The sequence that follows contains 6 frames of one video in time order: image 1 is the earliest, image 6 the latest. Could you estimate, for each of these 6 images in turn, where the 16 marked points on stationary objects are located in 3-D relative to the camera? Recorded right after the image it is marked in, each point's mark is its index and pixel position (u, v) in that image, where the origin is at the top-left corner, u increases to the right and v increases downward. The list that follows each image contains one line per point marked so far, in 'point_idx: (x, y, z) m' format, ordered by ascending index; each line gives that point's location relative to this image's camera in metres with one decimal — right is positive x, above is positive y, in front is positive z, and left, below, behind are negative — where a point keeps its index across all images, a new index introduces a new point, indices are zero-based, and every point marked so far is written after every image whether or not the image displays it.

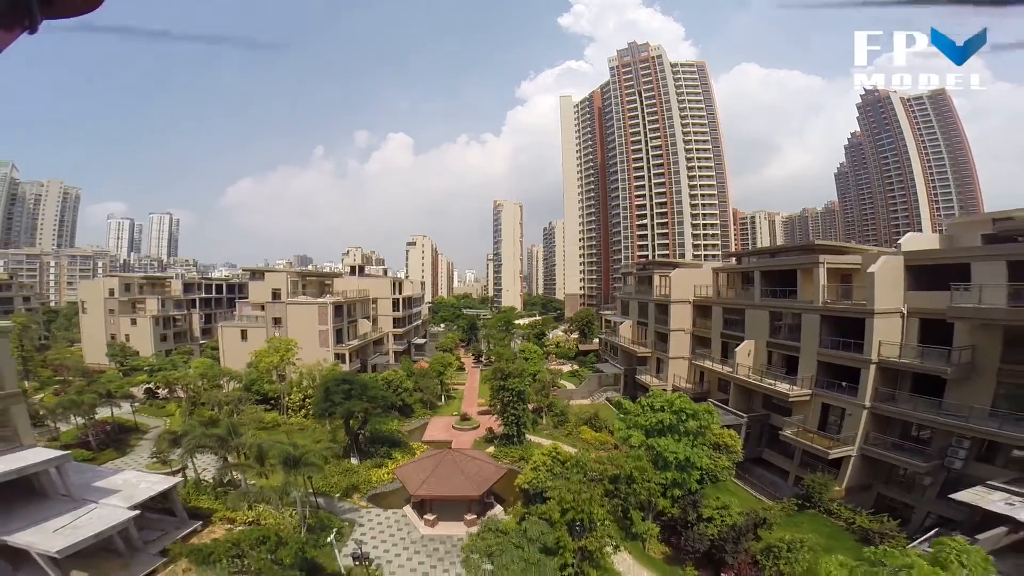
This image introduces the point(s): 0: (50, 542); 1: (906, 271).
0: (-18.0, -10.0, +12.6) m
1: (+20.3, +1.0, +17.1) m
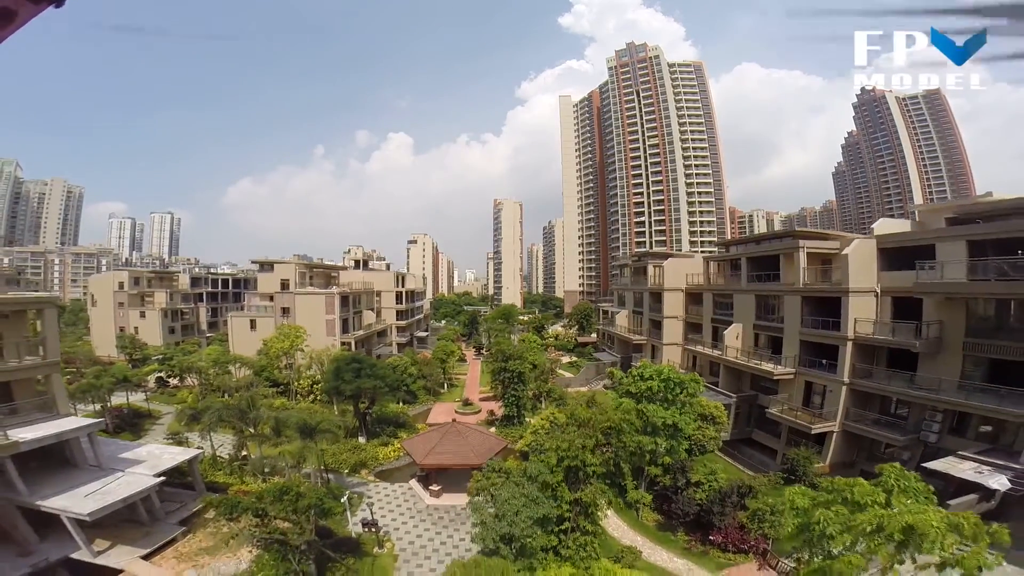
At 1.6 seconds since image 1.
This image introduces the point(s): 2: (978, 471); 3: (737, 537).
0: (-18.0, -9.1, +13.7) m
1: (+20.3, +2.0, +18.2) m
2: (+21.5, -8.6, +15.0) m
3: (+10.4, -11.6, +15.1) m
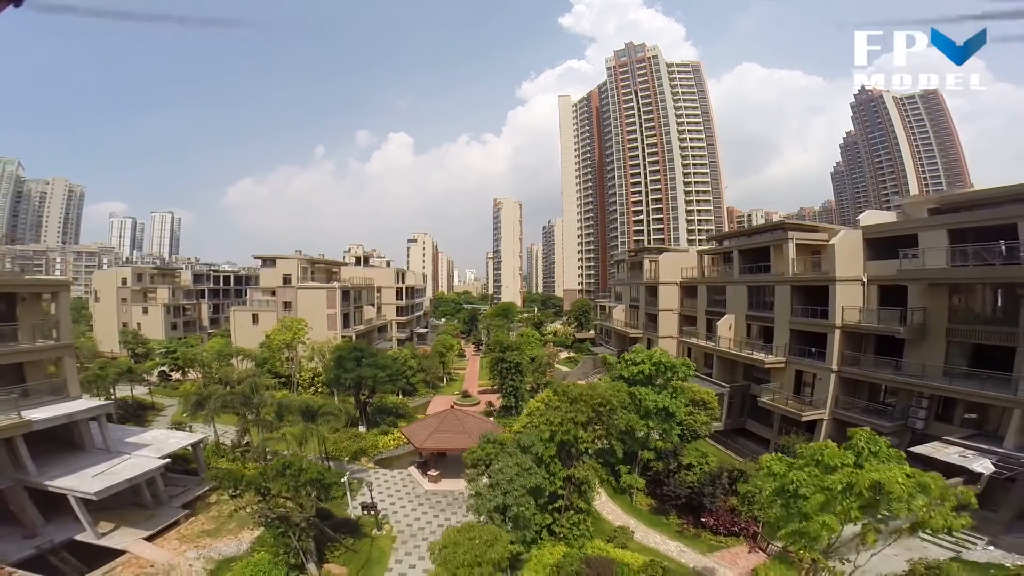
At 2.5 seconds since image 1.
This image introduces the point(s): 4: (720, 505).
0: (-18.2, -8.5, +14.1) m
1: (+20.1, +2.6, +18.7) m
2: (+21.3, -8.0, +15.5) m
3: (+10.2, -11.0, +15.5) m
4: (+10.0, -10.5, +15.9) m
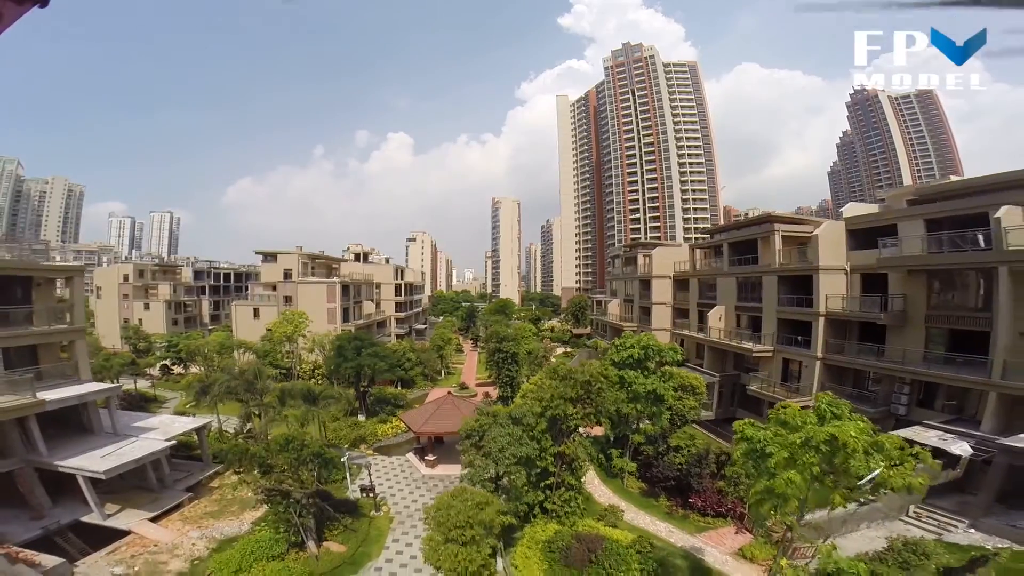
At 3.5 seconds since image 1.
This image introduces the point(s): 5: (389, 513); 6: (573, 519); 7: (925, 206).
0: (-18.4, -7.9, +14.7) m
1: (+19.8, +3.2, +19.4) m
2: (+21.1, -7.4, +16.1) m
3: (+10.0, -10.4, +16.2) m
4: (+9.8, -10.0, +16.5) m
5: (-6.3, -11.6, +17.0) m
6: (+2.5, -9.8, +13.9) m
7: (+20.6, +4.1, +16.3) m
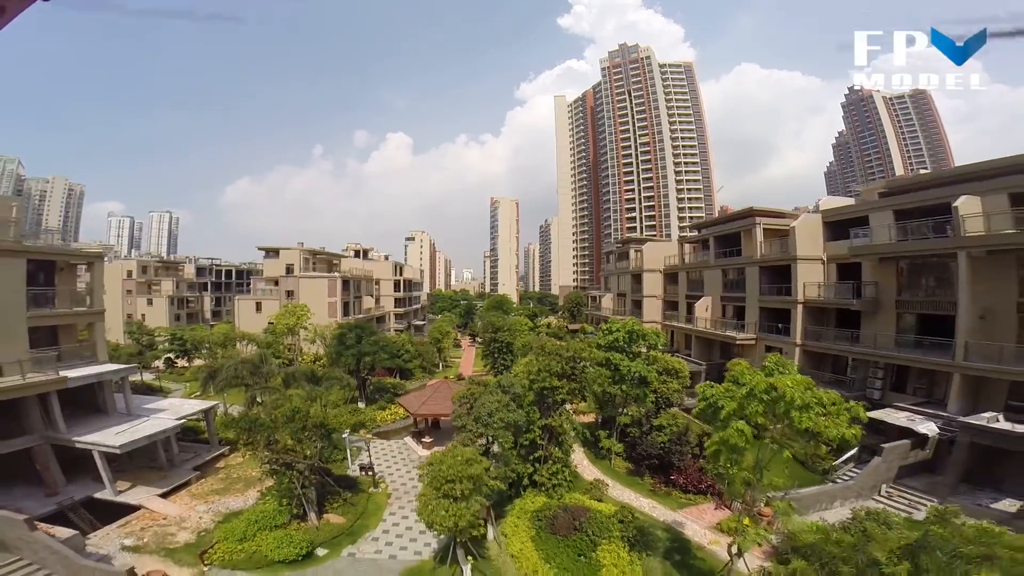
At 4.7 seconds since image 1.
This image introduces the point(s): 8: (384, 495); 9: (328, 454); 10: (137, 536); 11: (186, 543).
0: (-18.8, -7.3, +15.6) m
1: (+19.4, +3.8, +20.4) m
2: (+20.7, -6.7, +17.1) m
3: (+9.6, -9.8, +17.1) m
4: (+9.4, -9.3, +17.5) m
5: (-6.7, -11.0, +17.9) m
6: (+2.2, -9.1, +14.8) m
7: (+20.2, +4.7, +17.3) m
8: (-6.7, -11.0, +17.5) m
9: (-9.0, -8.1, +16.0) m
10: (-16.9, -11.2, +14.8) m
11: (-14.5, -11.3, +14.6) m
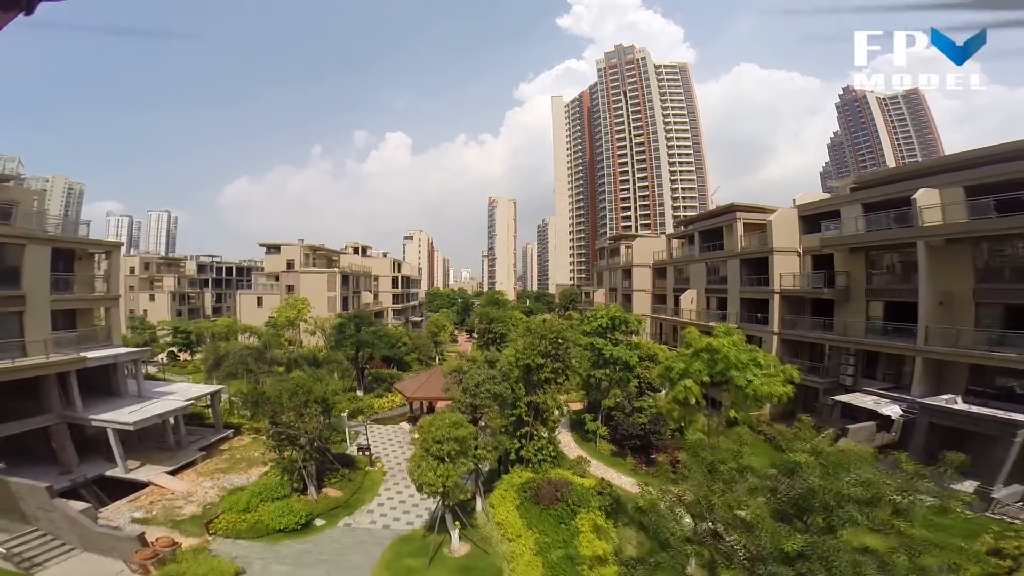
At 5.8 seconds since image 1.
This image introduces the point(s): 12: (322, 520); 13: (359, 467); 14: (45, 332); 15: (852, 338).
0: (-19.4, -6.7, +16.5) m
1: (+18.8, +4.4, +21.4) m
2: (+20.1, -6.1, +18.1) m
3: (+9.0, -9.2, +18.1) m
4: (+8.8, -8.7, +18.5) m
5: (-7.3, -10.4, +18.8) m
6: (+1.6, -8.5, +15.8) m
7: (+19.6, +5.3, +18.4) m
8: (-7.3, -10.4, +18.5) m
9: (-9.6, -7.5, +17.0) m
10: (-17.5, -10.6, +15.8) m
11: (-15.1, -10.7, +15.5) m
12: (-8.7, -10.7, +15.1) m
13: (-8.6, -10.2, +18.6) m
14: (-21.4, -2.0, +15.0) m
15: (+19.3, -2.8, +18.7) m
